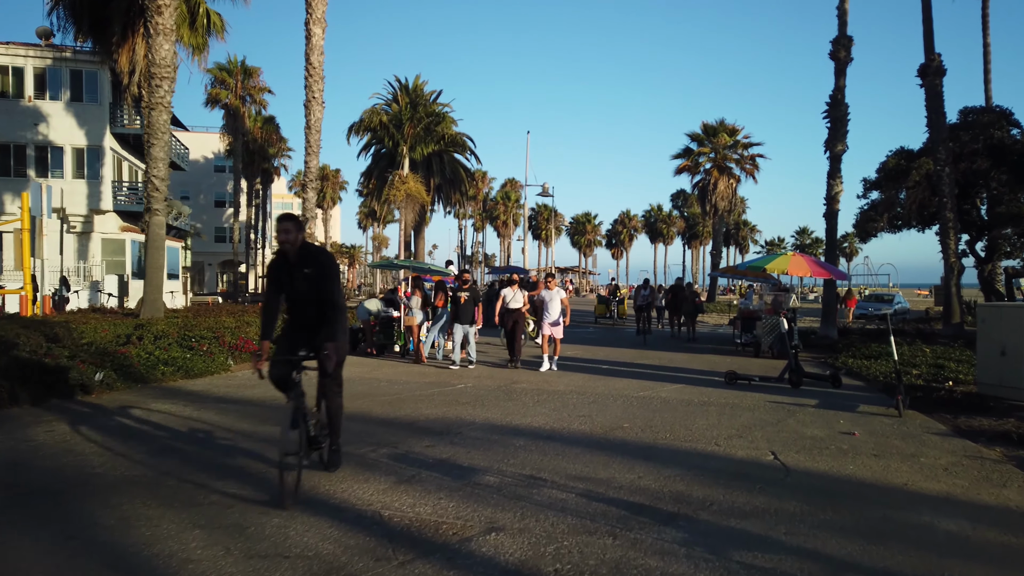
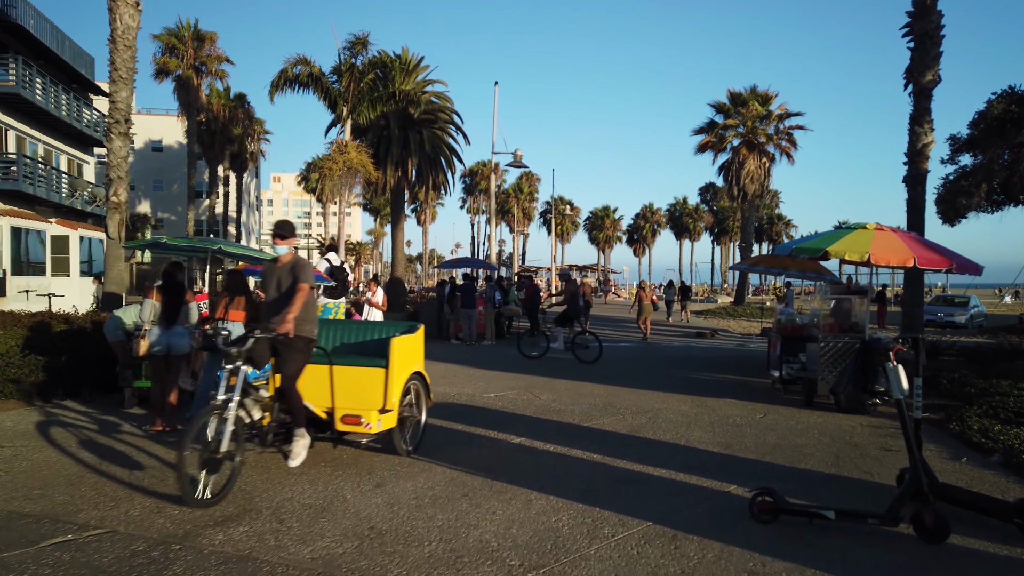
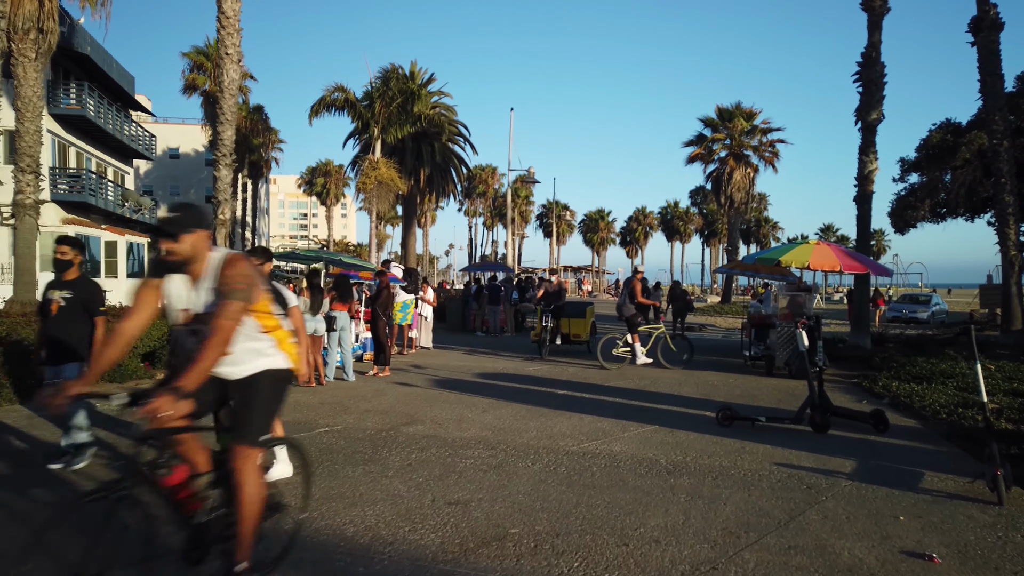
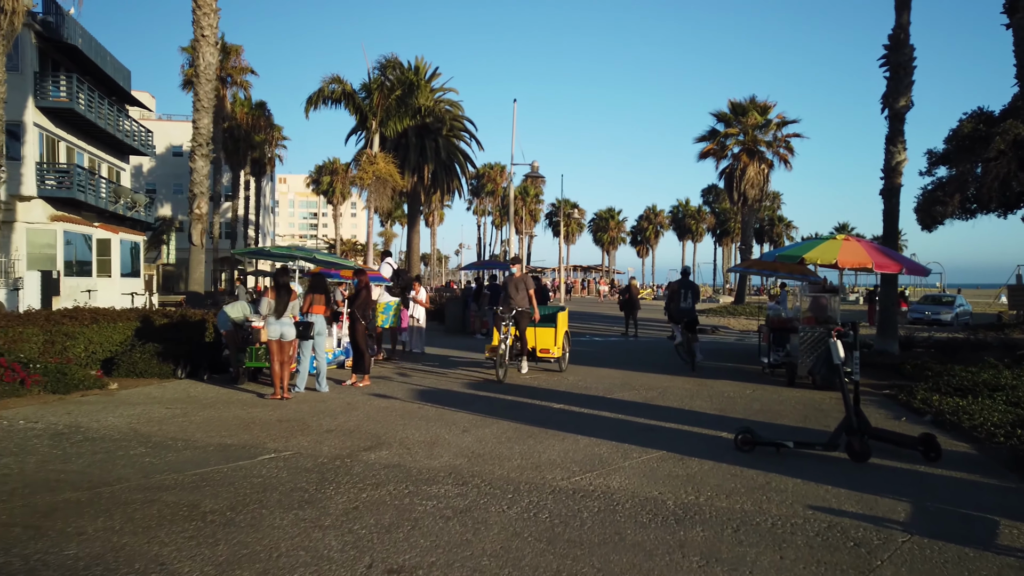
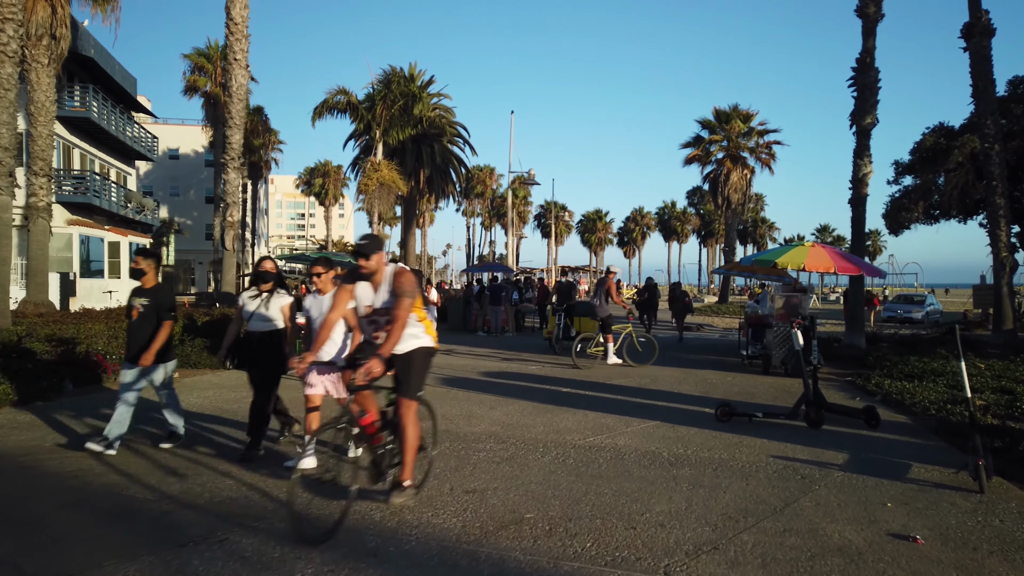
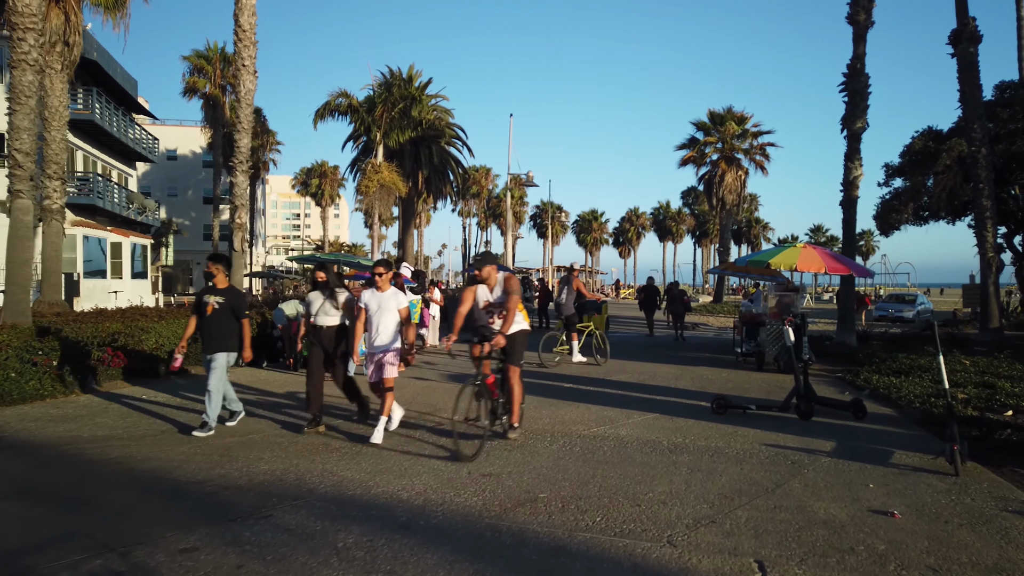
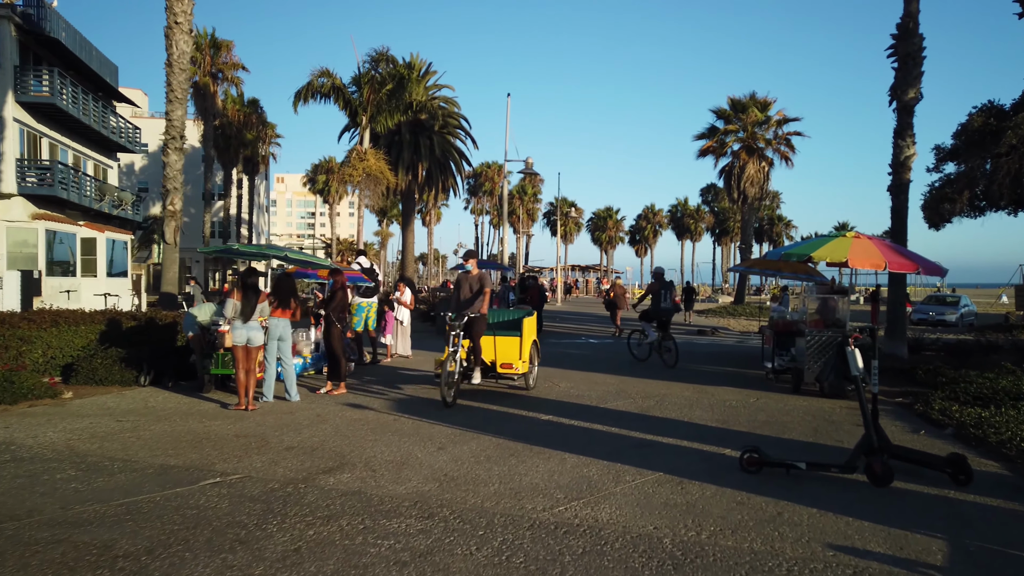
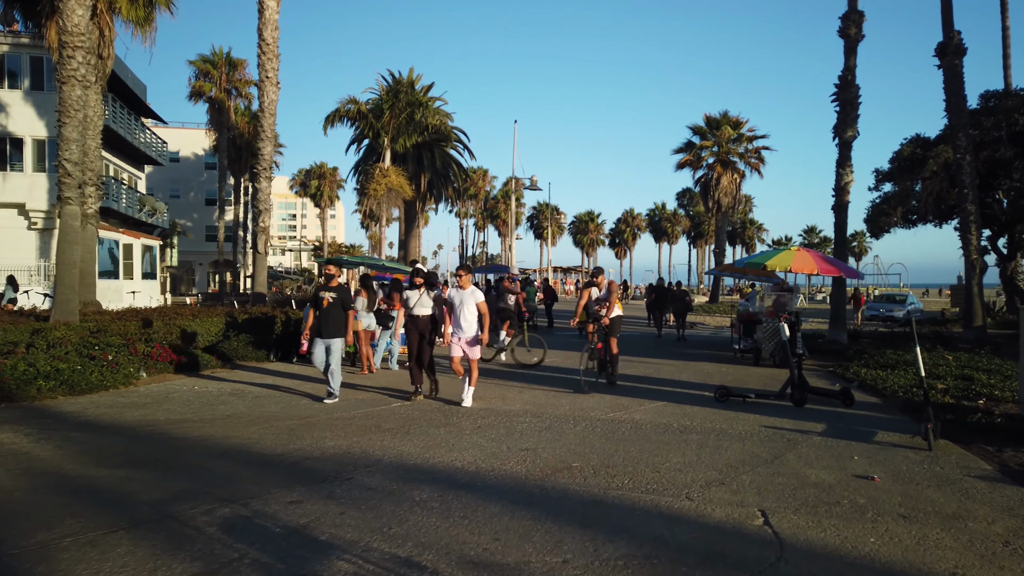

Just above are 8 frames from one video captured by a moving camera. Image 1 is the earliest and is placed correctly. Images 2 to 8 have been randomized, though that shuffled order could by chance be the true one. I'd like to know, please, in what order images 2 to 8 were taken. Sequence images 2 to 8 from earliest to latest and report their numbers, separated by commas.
8, 6, 5, 3, 4, 7, 2
